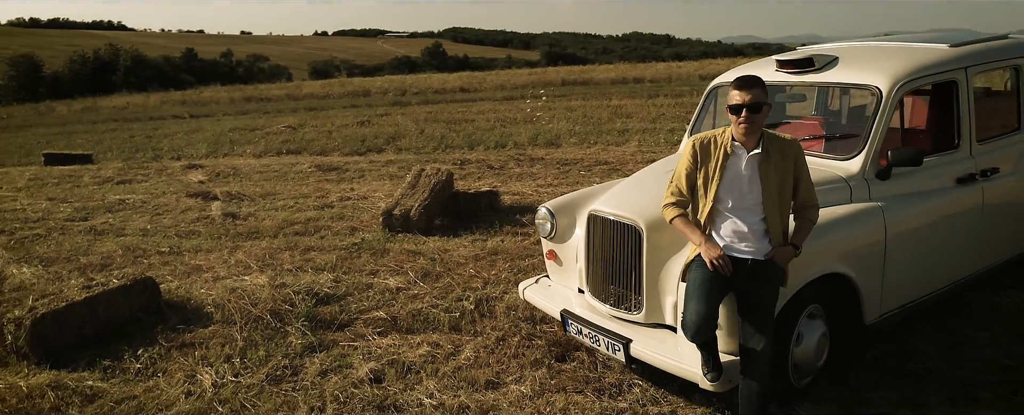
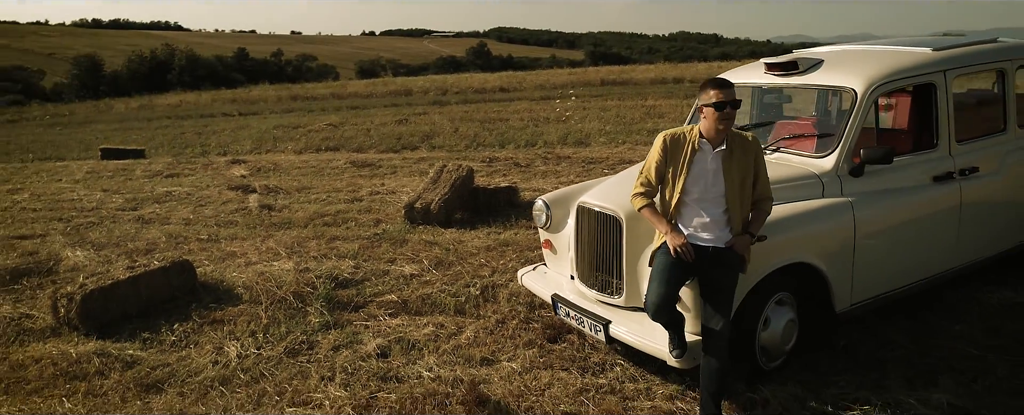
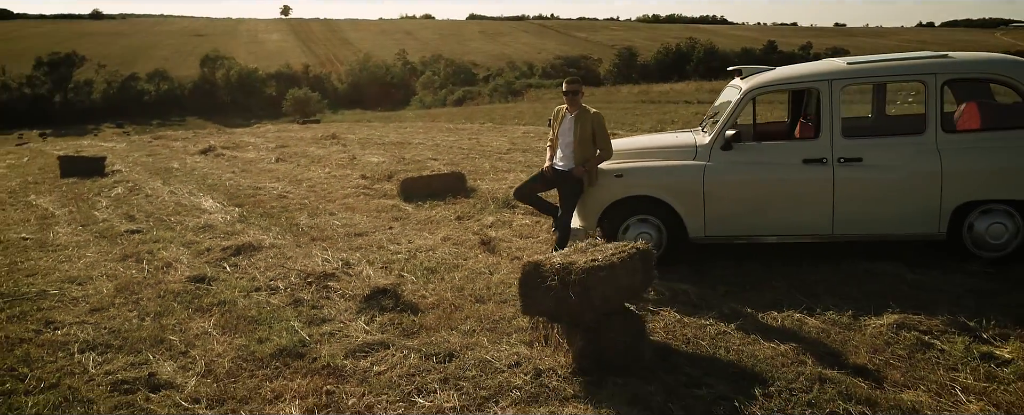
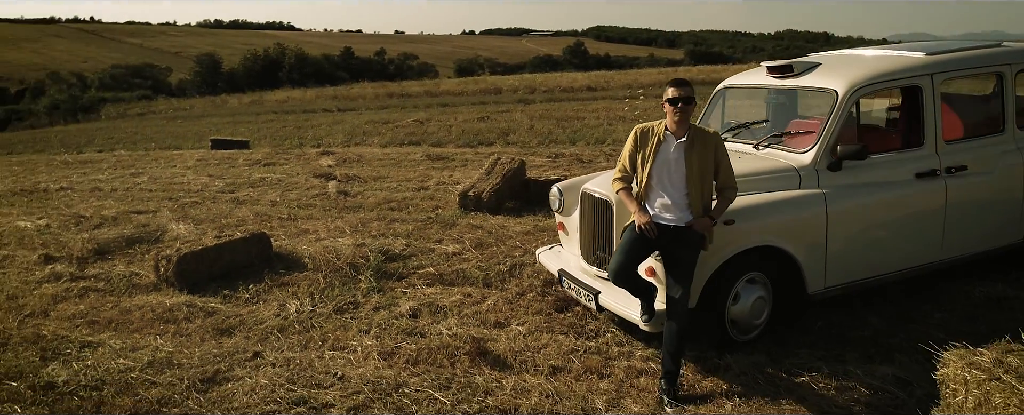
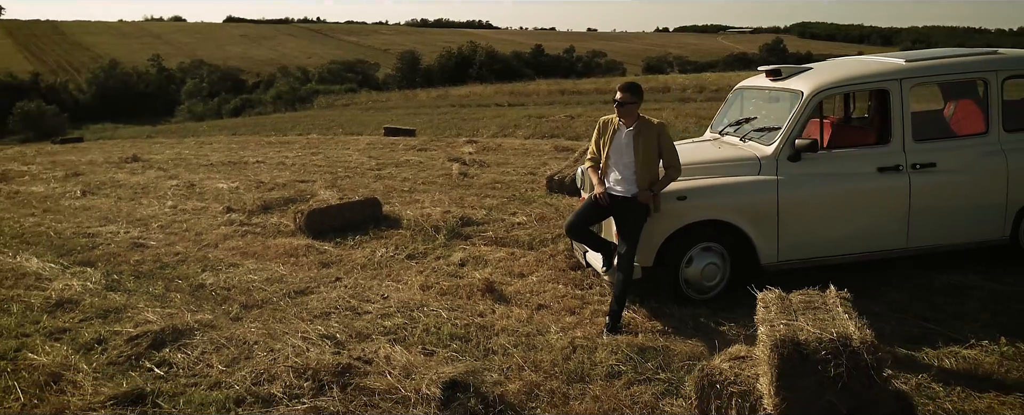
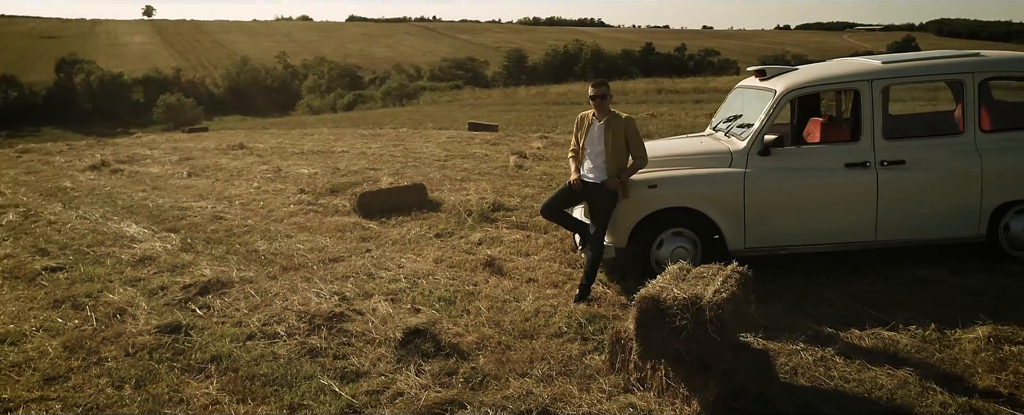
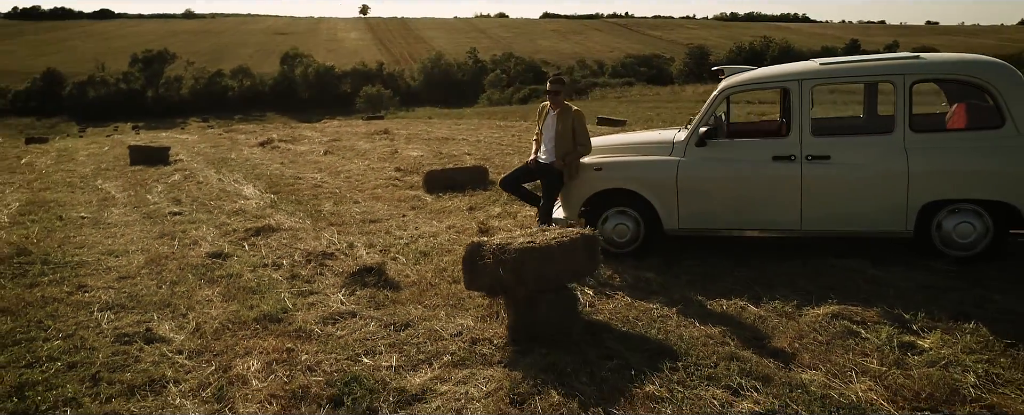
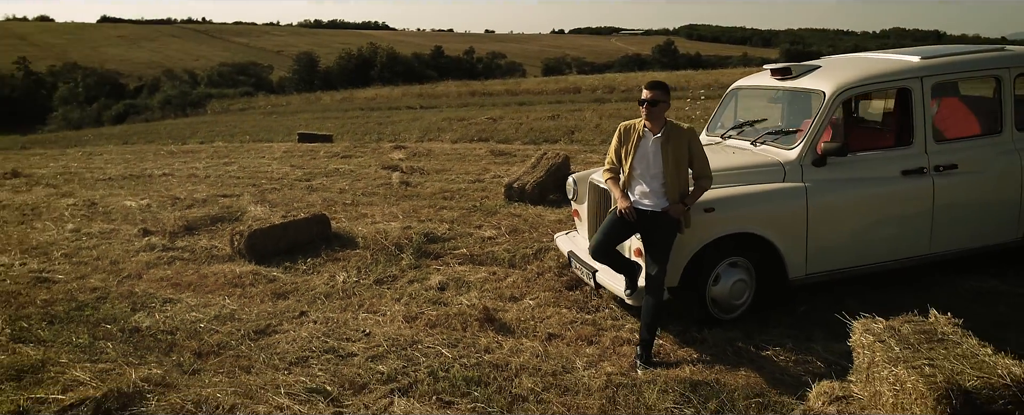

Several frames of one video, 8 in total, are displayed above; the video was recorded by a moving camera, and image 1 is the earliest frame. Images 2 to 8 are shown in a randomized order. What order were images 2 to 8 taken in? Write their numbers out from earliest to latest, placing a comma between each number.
2, 4, 8, 5, 6, 3, 7
